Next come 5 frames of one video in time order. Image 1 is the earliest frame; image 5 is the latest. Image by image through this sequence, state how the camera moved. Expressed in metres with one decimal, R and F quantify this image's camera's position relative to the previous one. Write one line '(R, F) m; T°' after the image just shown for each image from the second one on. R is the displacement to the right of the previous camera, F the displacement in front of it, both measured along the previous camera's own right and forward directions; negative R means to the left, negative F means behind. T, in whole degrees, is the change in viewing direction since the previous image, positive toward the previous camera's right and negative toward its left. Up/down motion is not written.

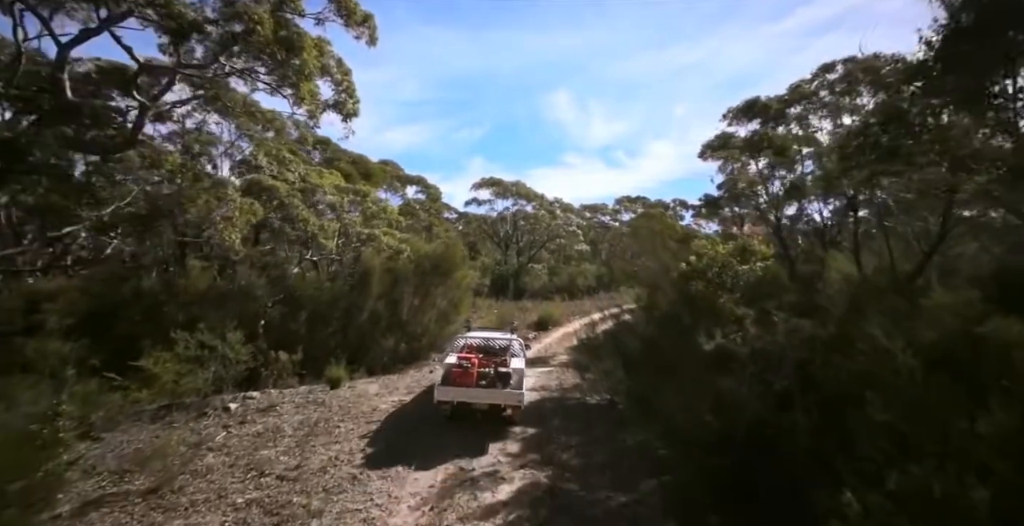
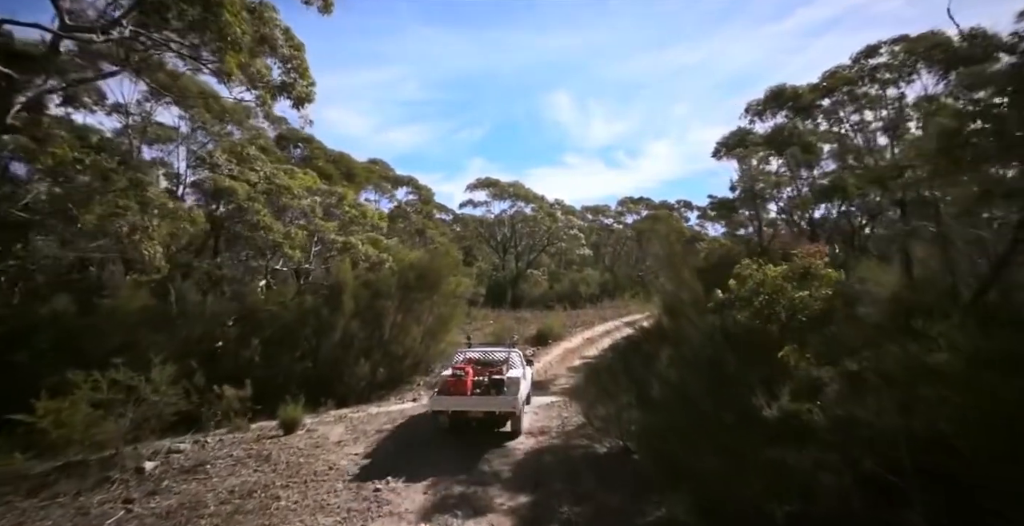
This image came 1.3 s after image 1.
(+0.1, +2.3) m; 0°
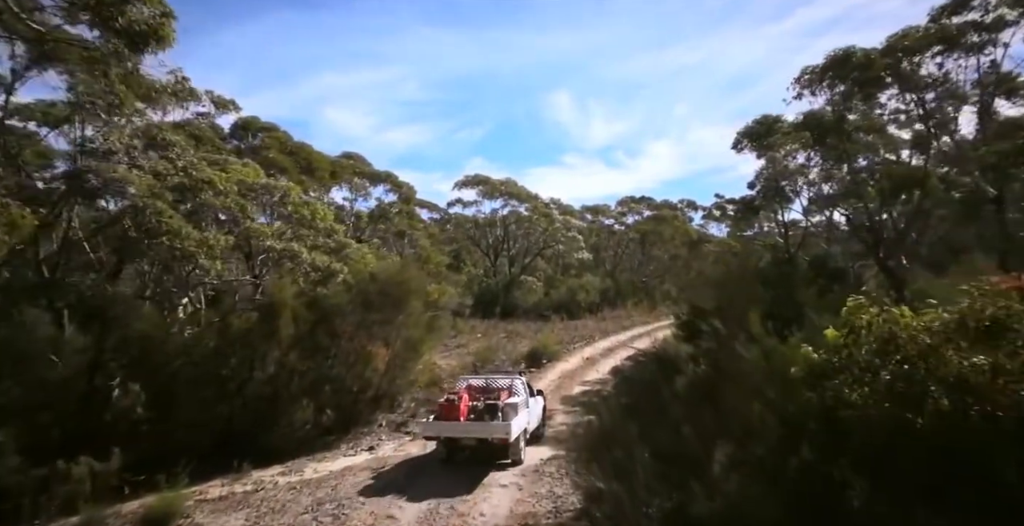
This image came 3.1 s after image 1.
(+0.4, +3.5) m; 0°
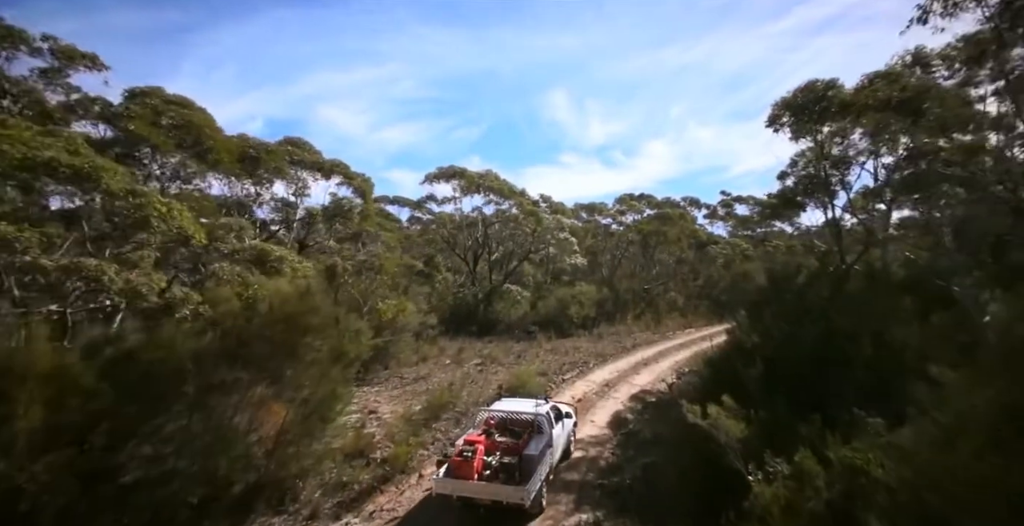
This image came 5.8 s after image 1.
(+0.8, +5.4) m; 0°
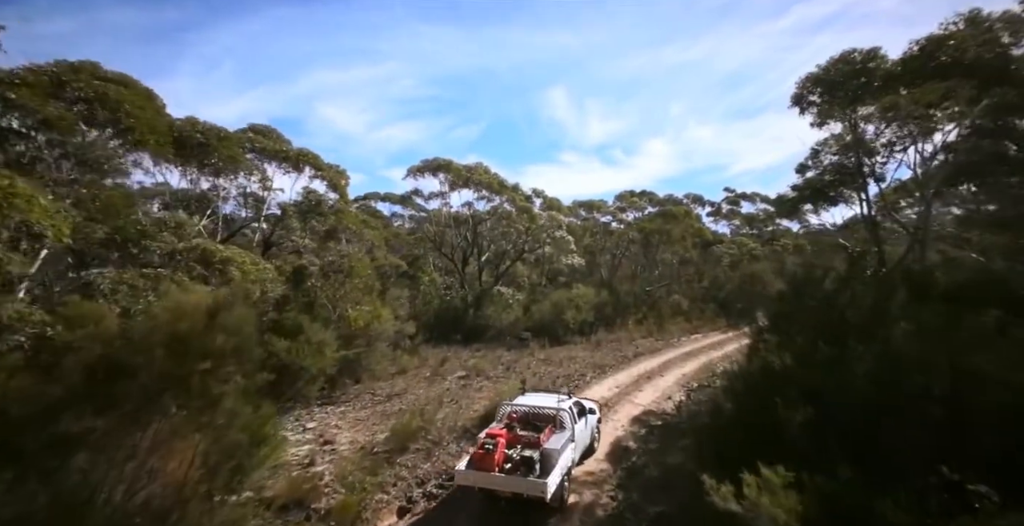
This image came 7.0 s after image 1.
(+0.4, +2.5) m; 0°
